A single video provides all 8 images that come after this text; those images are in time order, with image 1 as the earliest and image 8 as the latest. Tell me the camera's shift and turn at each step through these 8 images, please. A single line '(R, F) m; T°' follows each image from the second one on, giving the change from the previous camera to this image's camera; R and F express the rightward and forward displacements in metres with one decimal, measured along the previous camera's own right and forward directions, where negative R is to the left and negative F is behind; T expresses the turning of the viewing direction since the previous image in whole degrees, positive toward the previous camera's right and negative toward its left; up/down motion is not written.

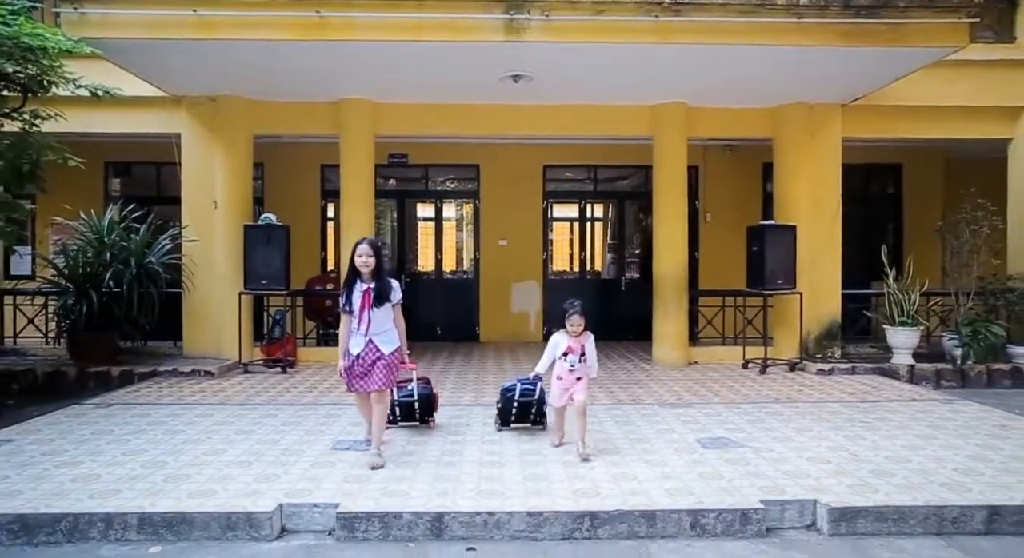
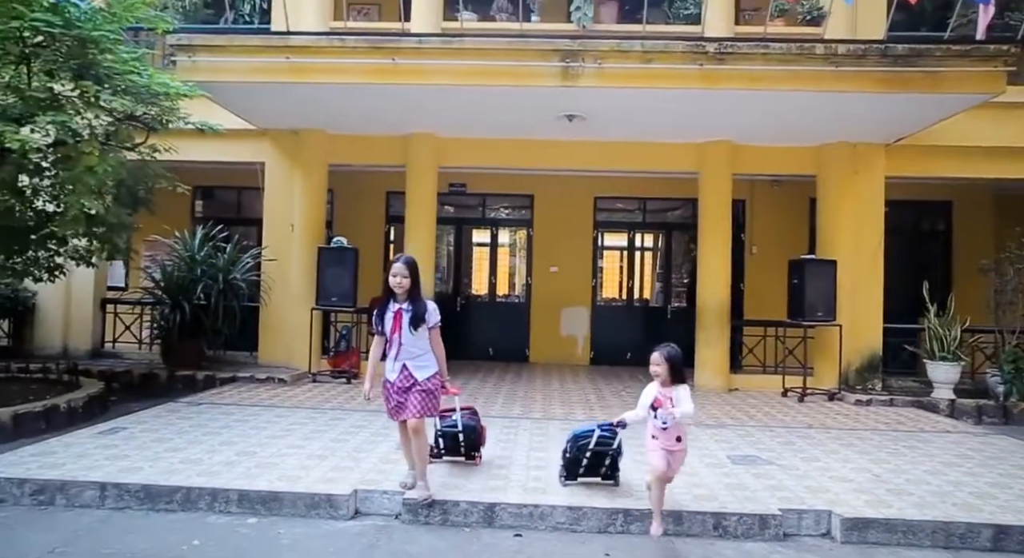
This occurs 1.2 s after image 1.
(0.0, -0.5) m; -4°
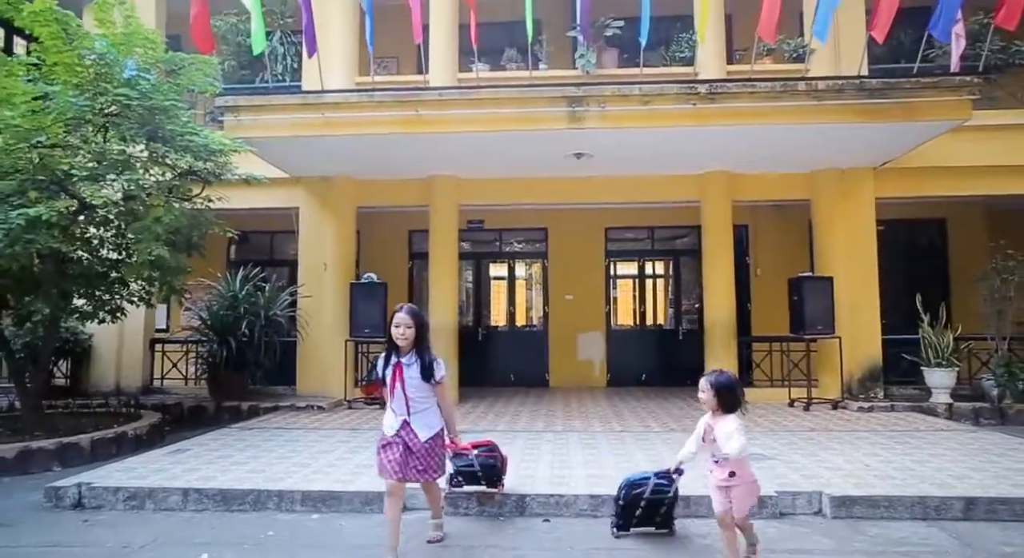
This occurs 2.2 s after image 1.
(0.0, -0.6) m; -1°
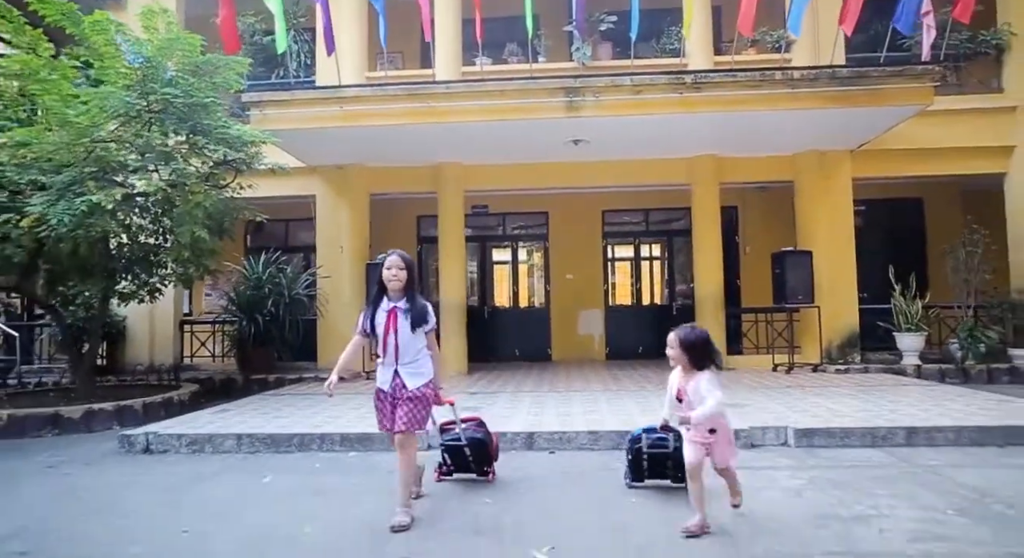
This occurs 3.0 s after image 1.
(-0.1, -0.7) m; 0°
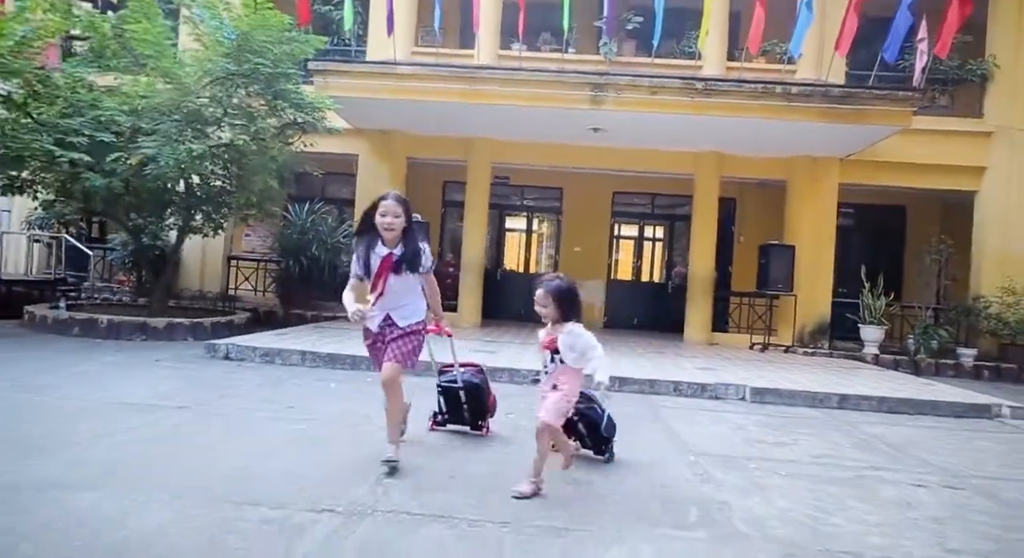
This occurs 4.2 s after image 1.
(-0.2, -1.2) m; 0°
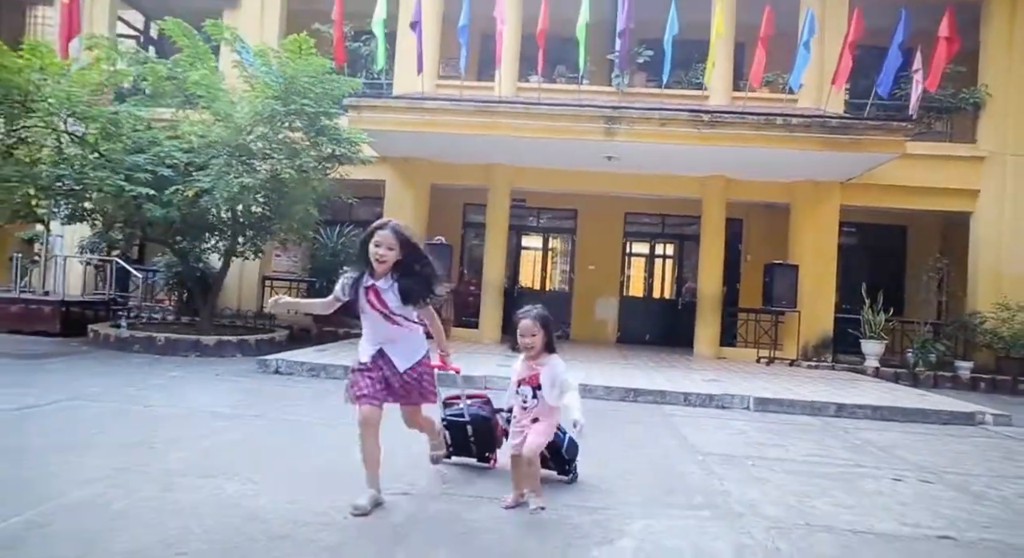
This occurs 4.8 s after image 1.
(-0.2, -0.7) m; -1°
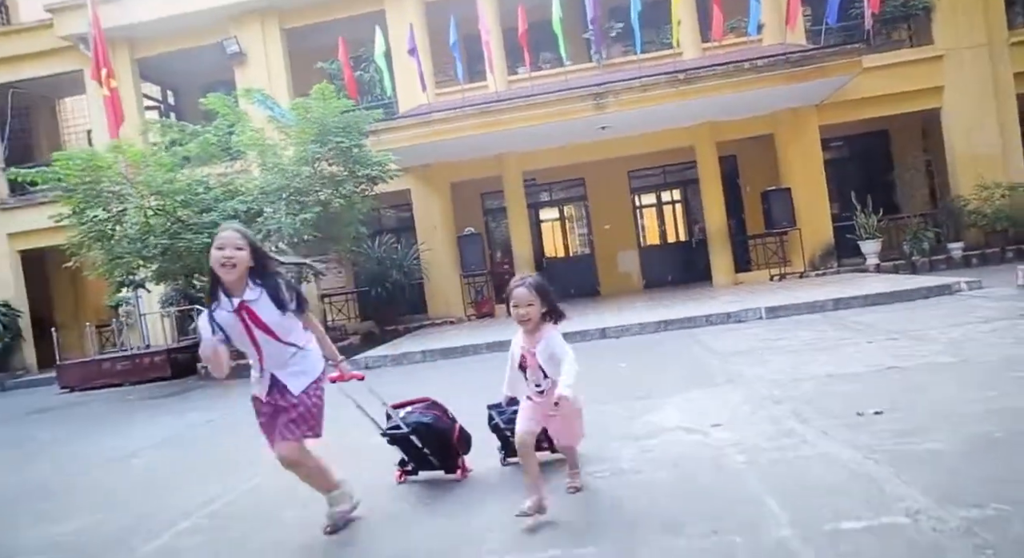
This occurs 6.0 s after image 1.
(-0.2, -1.4) m; -2°
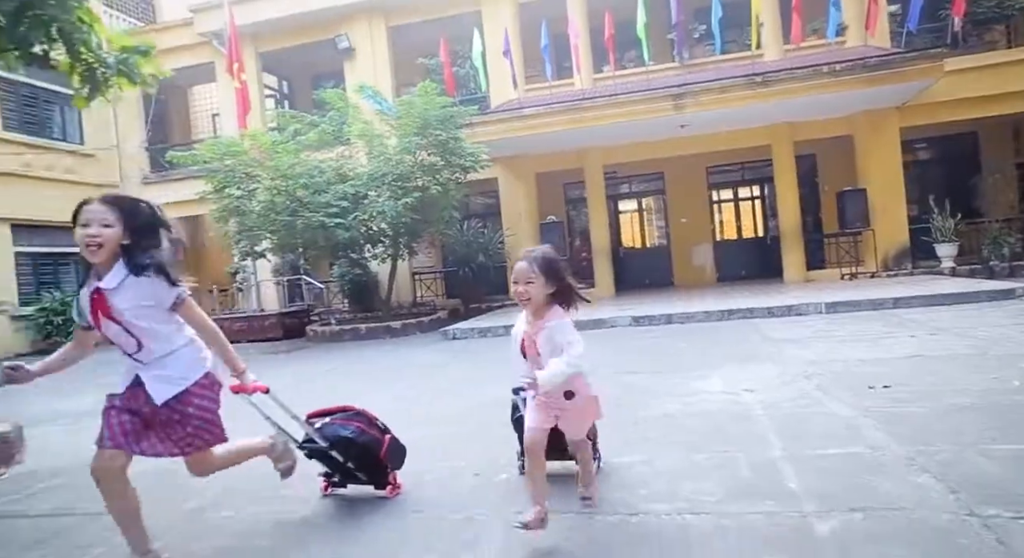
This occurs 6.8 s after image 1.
(0.0, -1.0) m; -7°
